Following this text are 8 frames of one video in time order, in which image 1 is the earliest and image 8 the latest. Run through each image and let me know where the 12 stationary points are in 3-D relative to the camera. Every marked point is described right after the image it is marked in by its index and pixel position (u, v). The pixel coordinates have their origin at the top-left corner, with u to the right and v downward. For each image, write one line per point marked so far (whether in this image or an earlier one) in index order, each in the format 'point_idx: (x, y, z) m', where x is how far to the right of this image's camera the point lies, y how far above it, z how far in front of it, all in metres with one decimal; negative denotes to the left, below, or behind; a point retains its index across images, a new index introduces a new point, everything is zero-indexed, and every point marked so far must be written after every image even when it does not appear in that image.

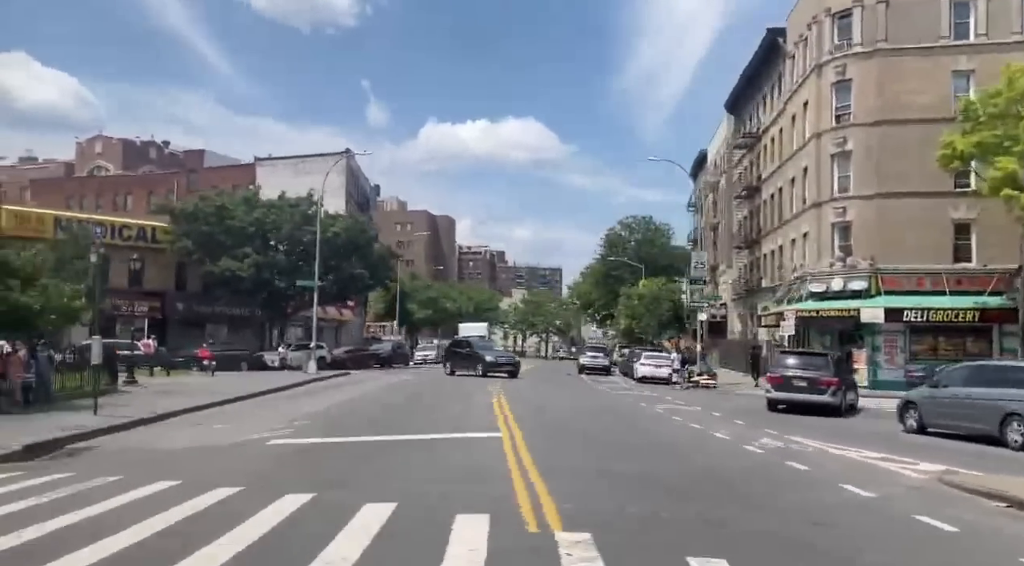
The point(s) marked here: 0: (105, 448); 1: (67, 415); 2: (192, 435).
0: (-7.8, -3.2, +14.4) m
1: (-10.6, -3.2, +17.9) m
2: (-6.7, -3.2, +15.9) m
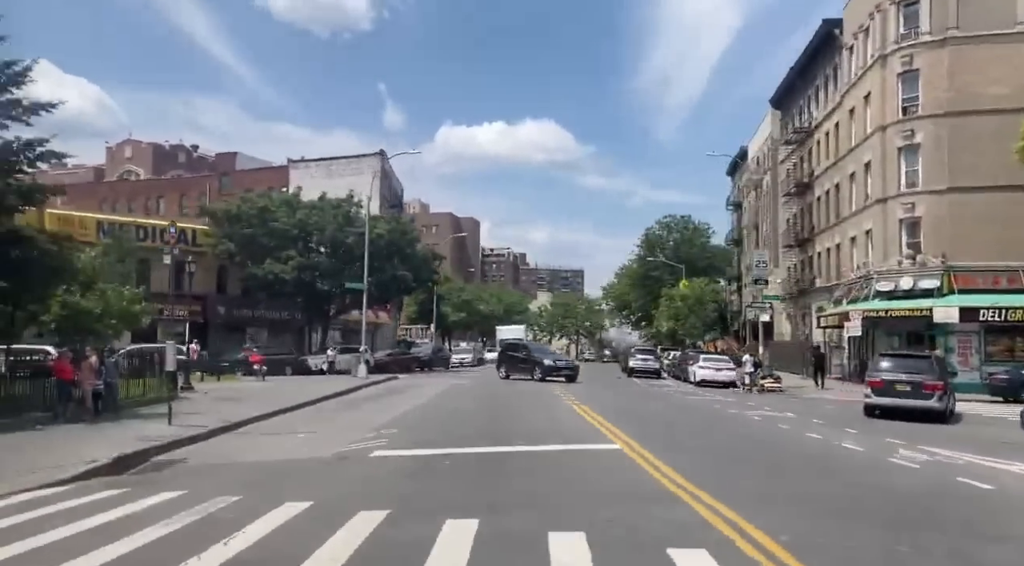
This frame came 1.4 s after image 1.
0: (-5.8, -3.2, +13.5) m
1: (-8.5, -3.3, +17.1) m
2: (-4.6, -3.3, +15.0) m
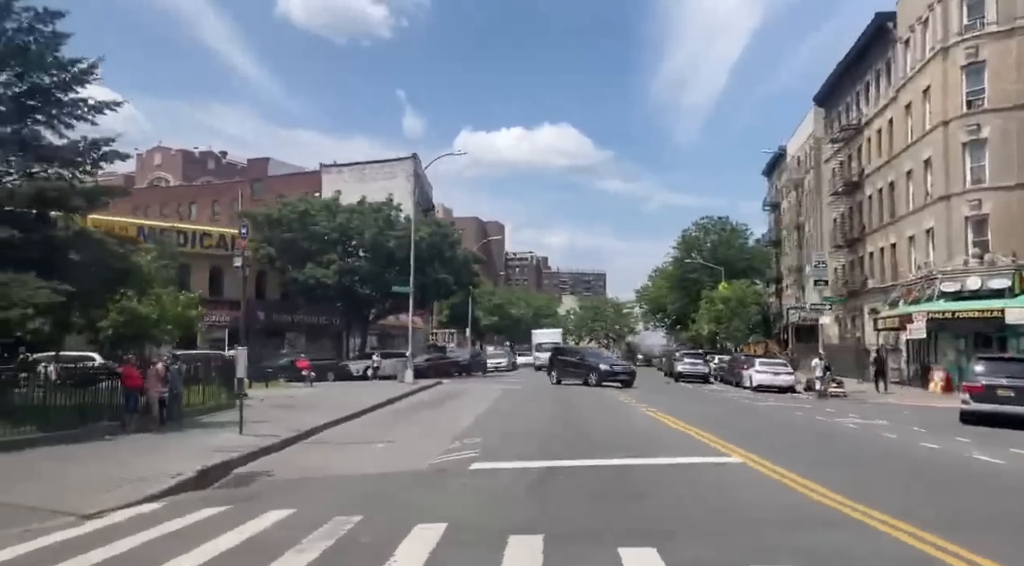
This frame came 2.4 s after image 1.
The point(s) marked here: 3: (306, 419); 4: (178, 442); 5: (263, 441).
0: (-4.0, -3.3, +12.8) m
1: (-6.6, -3.4, +16.4) m
2: (-2.8, -3.3, +14.3) m
3: (-5.5, -3.6, +19.9) m
4: (-7.0, -3.3, +15.5) m
5: (-5.4, -3.4, +16.1) m
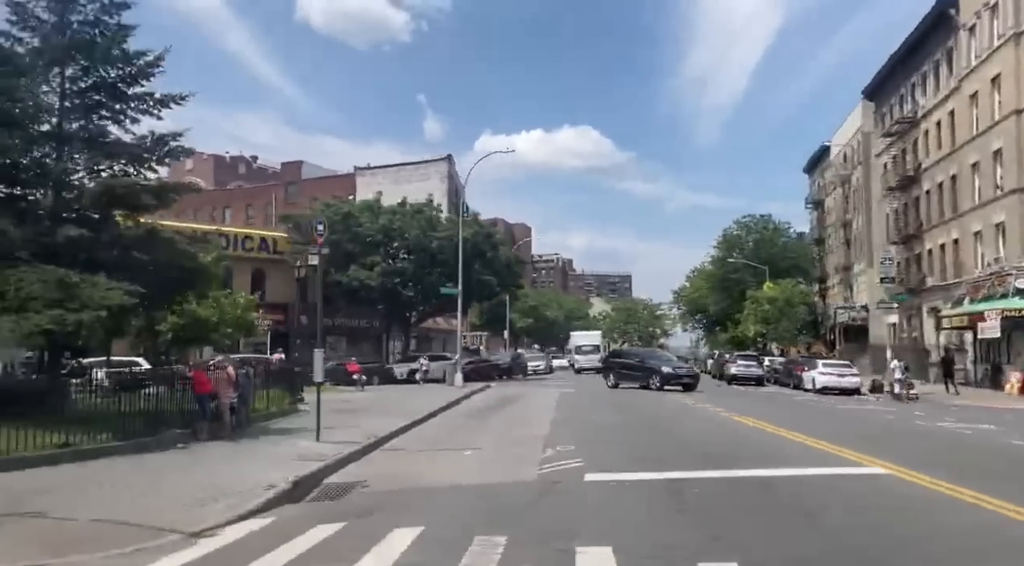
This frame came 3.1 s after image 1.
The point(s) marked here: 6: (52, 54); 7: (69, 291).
0: (-2.2, -3.2, +11.9) m
1: (-4.7, -3.4, +15.7) m
2: (-0.9, -3.3, +13.4) m
3: (-3.5, -3.6, +19.1) m
4: (-5.1, -3.3, +14.8) m
5: (-3.5, -3.4, +15.3) m
6: (-10.0, +5.0, +16.1) m
7: (-8.6, -0.1, +14.5) m
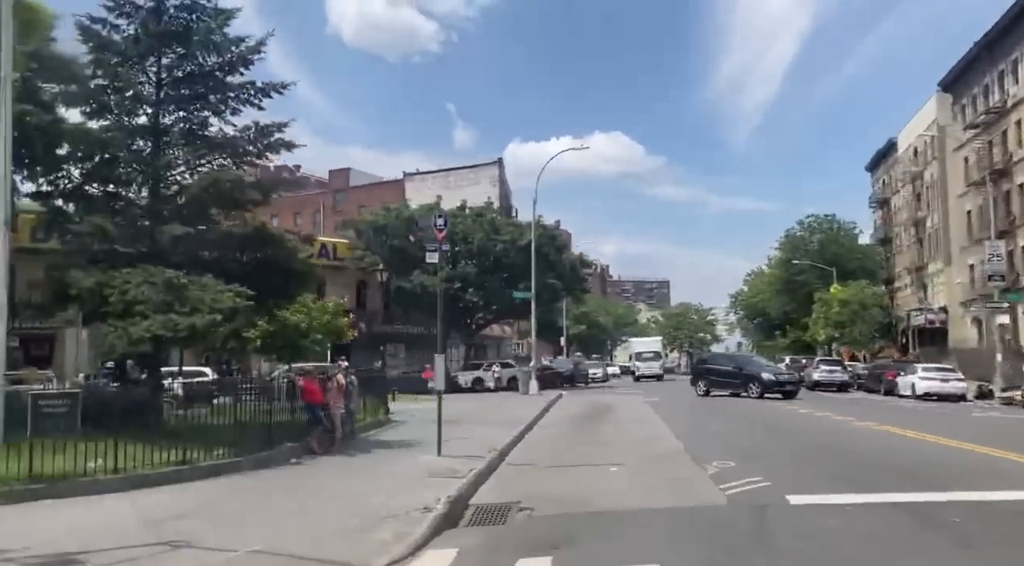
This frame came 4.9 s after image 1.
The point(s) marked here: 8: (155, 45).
0: (+0.3, -3.2, +10.5) m
1: (-2.0, -3.4, +14.3) m
2: (+1.7, -3.2, +11.9) m
3: (-0.6, -3.6, +17.7) m
4: (-2.4, -3.3, +13.5) m
5: (-0.8, -3.3, +13.9) m
6: (-7.4, +4.9, +15.1) m
7: (-6.0, -0.2, +13.3) m
8: (-7.3, +4.8, +15.2) m
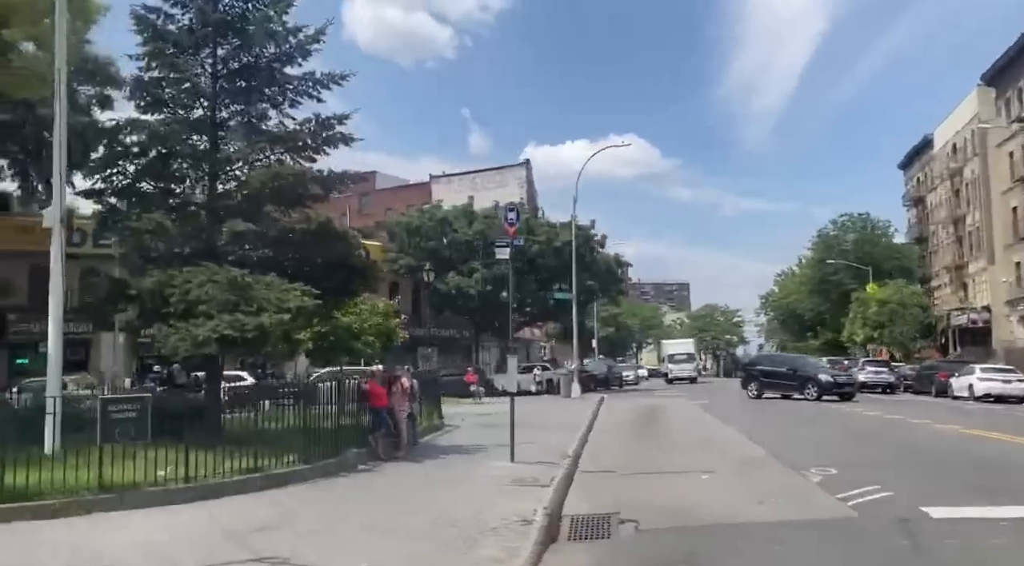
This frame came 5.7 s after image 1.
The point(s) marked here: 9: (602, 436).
0: (+1.7, -3.1, +9.7) m
1: (-0.6, -3.3, +13.6) m
2: (+3.0, -3.1, +11.1) m
3: (+0.8, -3.6, +16.9) m
4: (-1.0, -3.3, +12.8) m
5: (+0.6, -3.3, +13.1) m
6: (-6.0, +4.9, +14.5) m
7: (-4.6, -0.1, +12.7) m
8: (-5.9, +4.8, +14.6) m
9: (+2.3, -4.0, +19.4) m
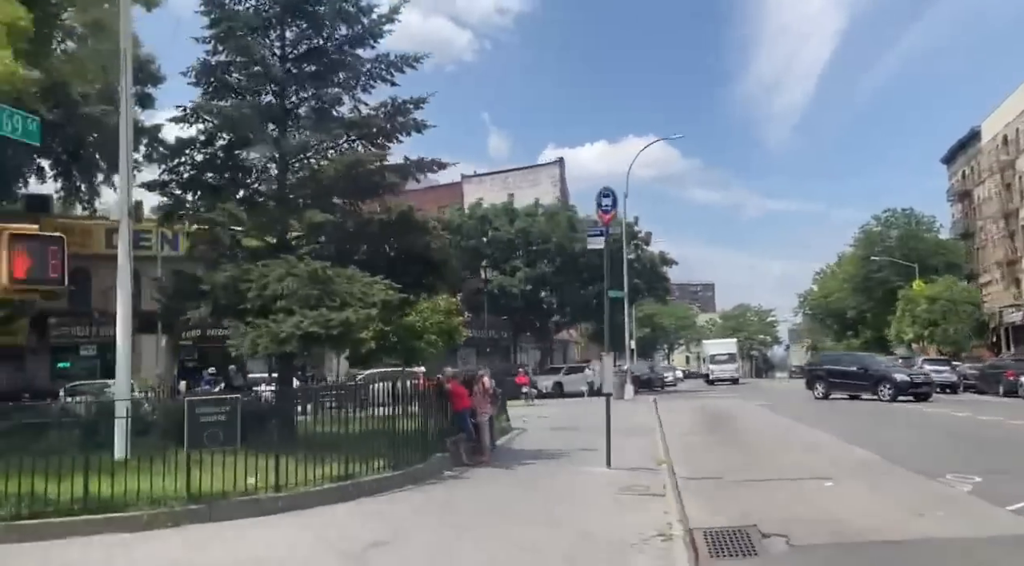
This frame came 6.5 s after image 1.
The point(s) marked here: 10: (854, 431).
0: (+3.2, -2.9, +8.7) m
1: (+1.0, -3.2, +12.6) m
2: (+4.6, -2.9, +10.1) m
3: (+2.6, -3.5, +15.9) m
4: (+0.6, -3.1, +11.8) m
5: (+2.3, -3.1, +12.1) m
6: (-4.4, +5.0, +13.8) m
7: (-3.0, 0.0, +11.9) m
8: (-4.3, +4.9, +13.8) m
9: (+4.1, -3.9, +18.3) m
10: (+8.3, -3.6, +18.3) m
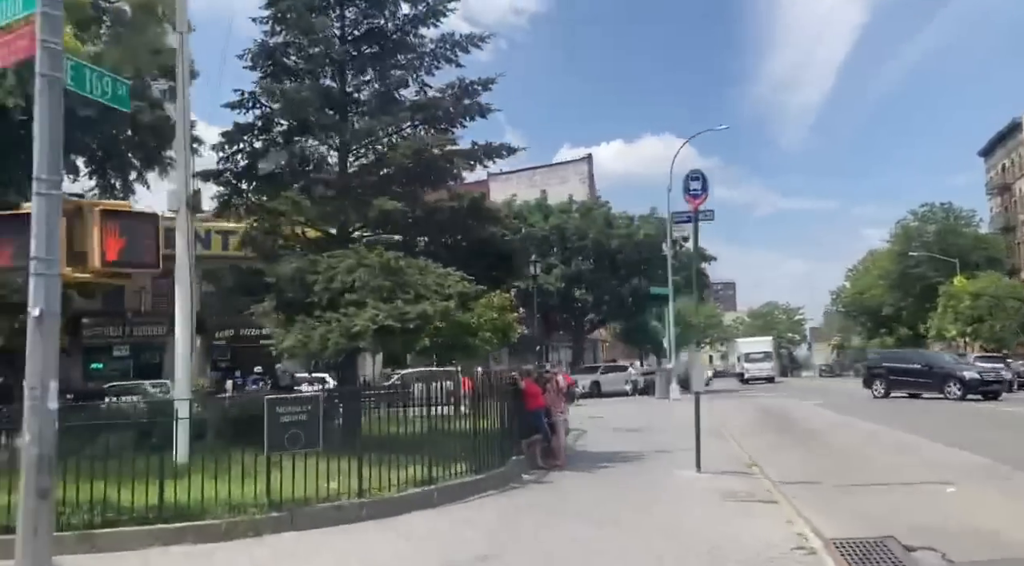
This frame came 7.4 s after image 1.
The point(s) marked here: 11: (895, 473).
0: (+4.5, -2.8, +7.8) m
1: (+2.4, -3.0, +11.8) m
2: (+5.9, -2.8, +9.2) m
3: (+4.0, -3.3, +15.1) m
4: (+1.9, -3.0, +11.0) m
5: (+3.6, -3.0, +11.3) m
6: (-3.1, +5.1, +13.0) m
7: (-1.7, +0.1, +11.1) m
8: (-3.0, +5.1, +13.1) m
9: (+5.5, -3.7, +17.4) m
10: (+9.8, -3.4, +17.3) m
11: (+6.1, -3.0, +11.9) m
